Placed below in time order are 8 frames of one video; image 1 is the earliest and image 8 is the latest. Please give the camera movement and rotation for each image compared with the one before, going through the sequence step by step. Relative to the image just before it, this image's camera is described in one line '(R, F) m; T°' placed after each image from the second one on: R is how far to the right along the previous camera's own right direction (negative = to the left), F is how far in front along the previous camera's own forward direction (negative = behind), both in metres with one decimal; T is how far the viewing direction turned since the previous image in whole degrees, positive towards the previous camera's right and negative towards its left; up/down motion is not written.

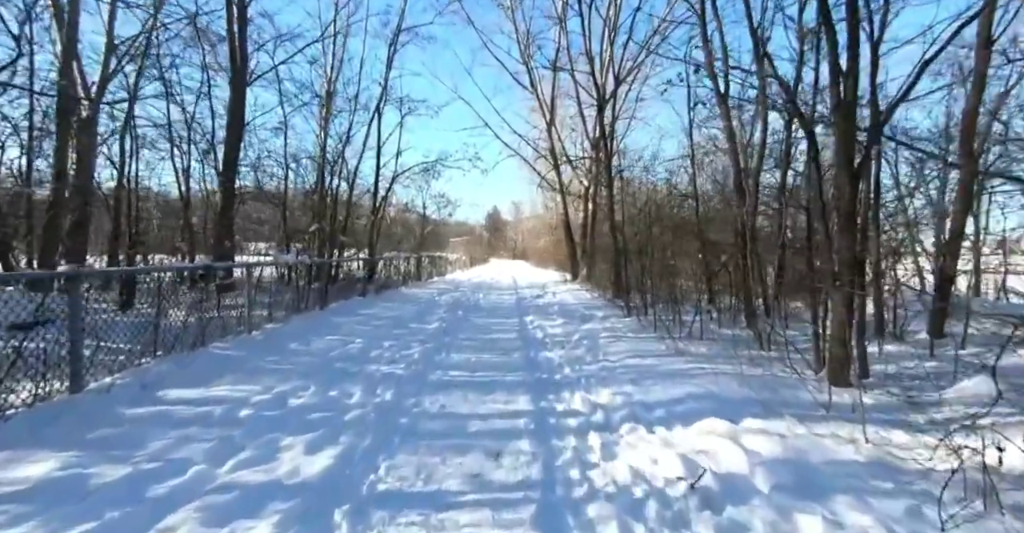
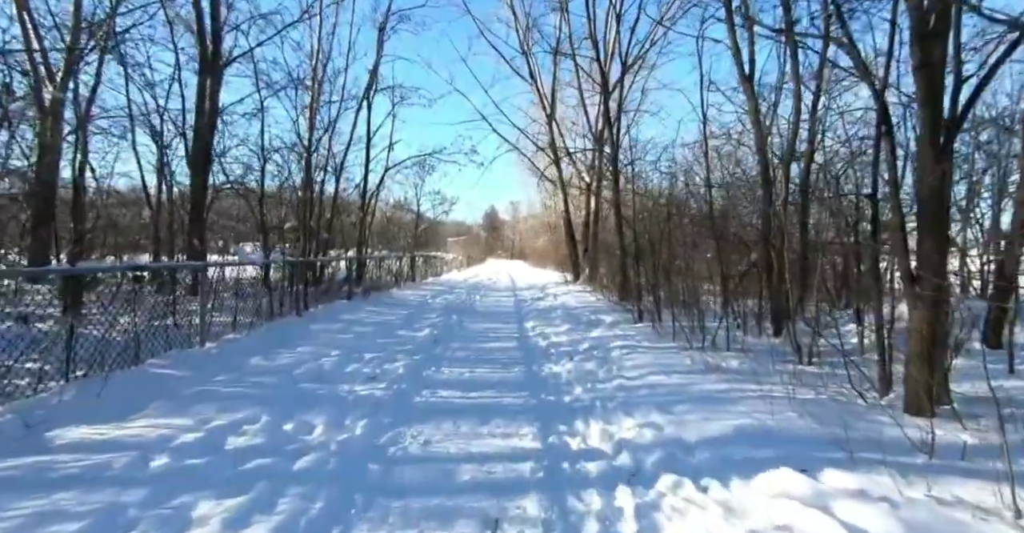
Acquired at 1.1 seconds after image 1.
(0.0, +0.9) m; 0°
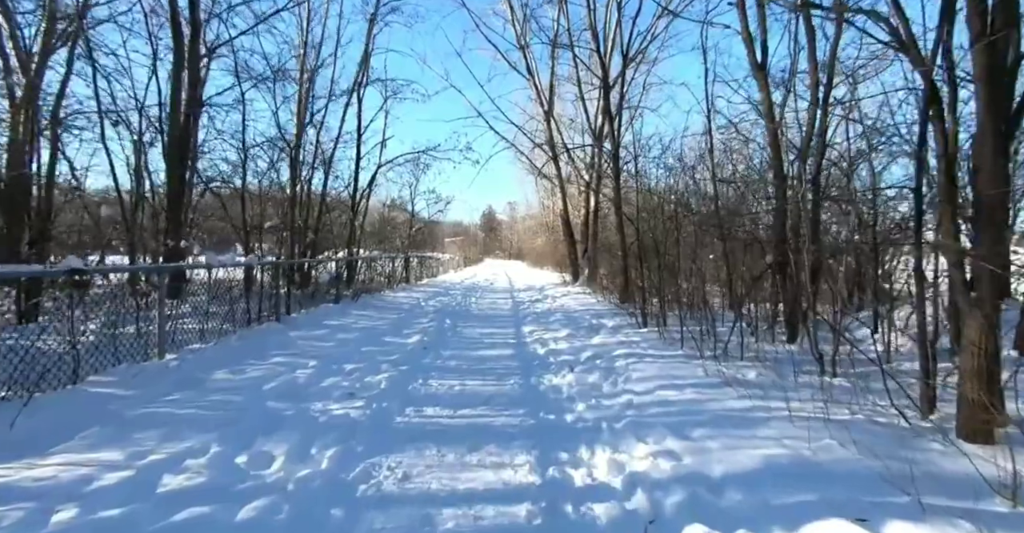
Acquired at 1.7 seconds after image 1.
(0.0, +0.5) m; 0°
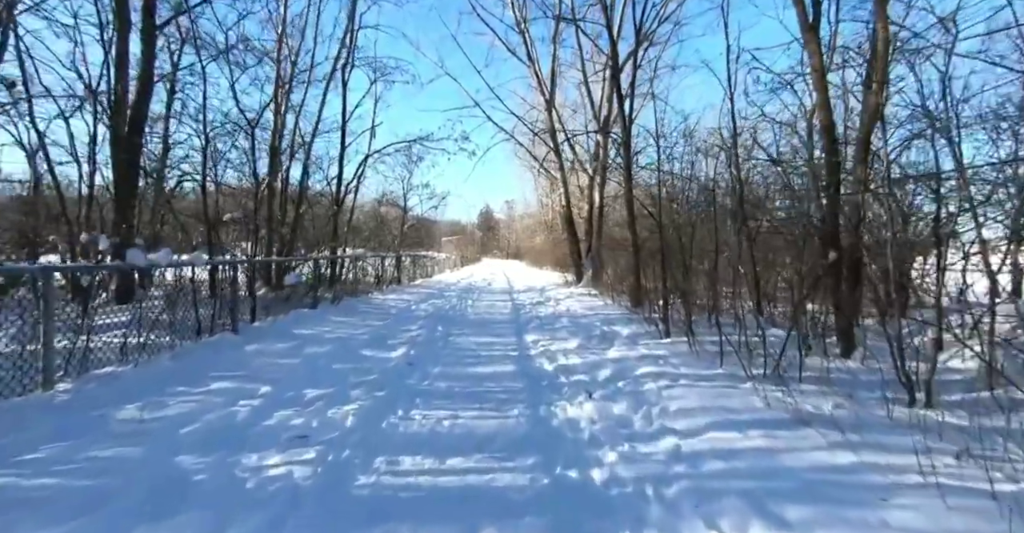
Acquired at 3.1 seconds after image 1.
(-0.1, +1.1) m; 0°
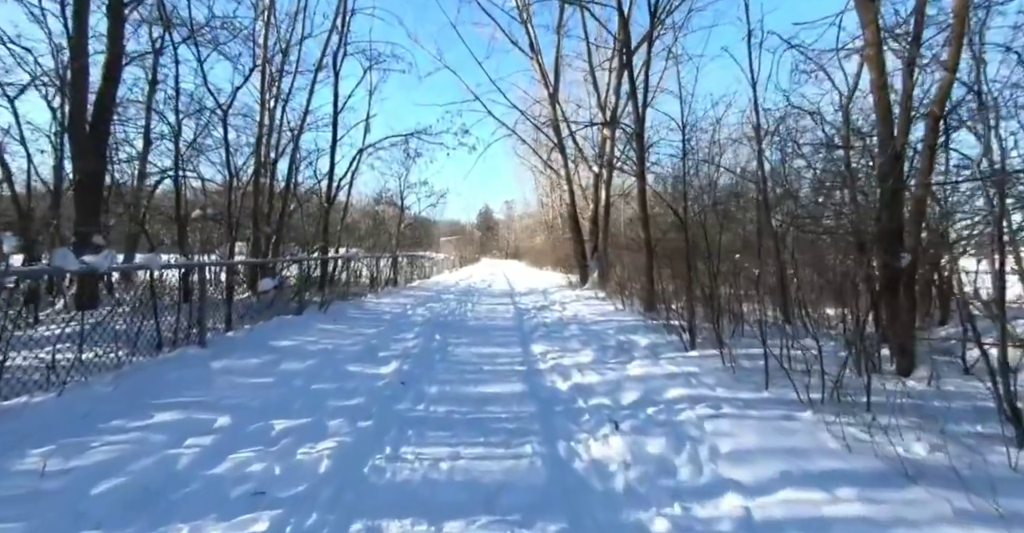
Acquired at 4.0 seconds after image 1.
(-0.1, +0.8) m; 0°
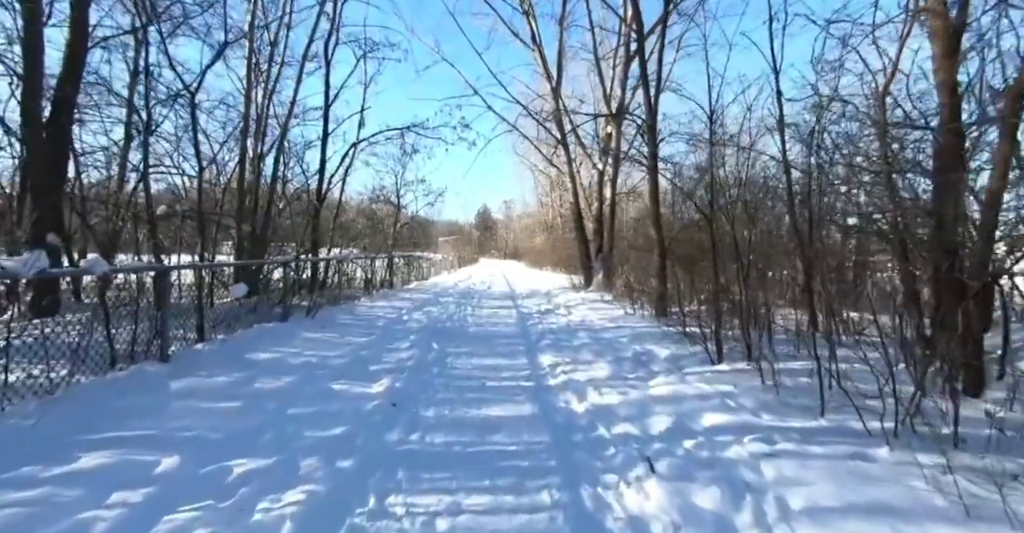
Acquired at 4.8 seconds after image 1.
(-0.1, +0.7) m; 0°
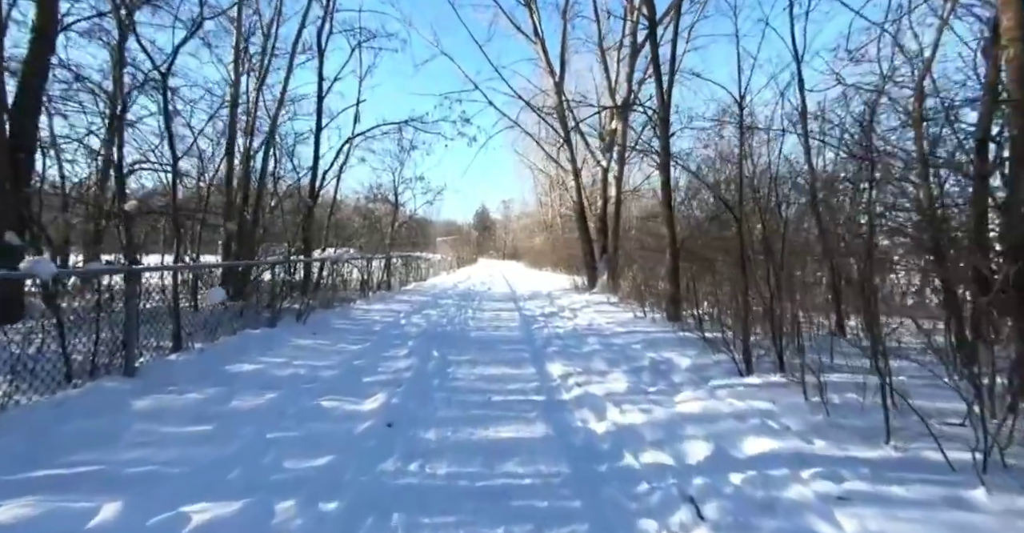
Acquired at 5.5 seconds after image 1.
(-0.1, +0.5) m; 0°
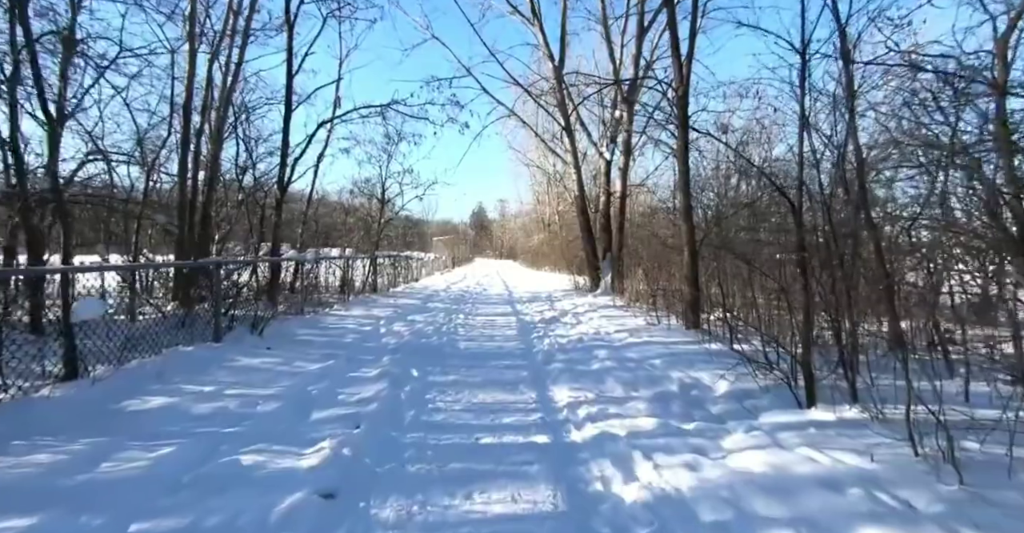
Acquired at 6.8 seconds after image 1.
(0.0, +1.2) m; 0°
